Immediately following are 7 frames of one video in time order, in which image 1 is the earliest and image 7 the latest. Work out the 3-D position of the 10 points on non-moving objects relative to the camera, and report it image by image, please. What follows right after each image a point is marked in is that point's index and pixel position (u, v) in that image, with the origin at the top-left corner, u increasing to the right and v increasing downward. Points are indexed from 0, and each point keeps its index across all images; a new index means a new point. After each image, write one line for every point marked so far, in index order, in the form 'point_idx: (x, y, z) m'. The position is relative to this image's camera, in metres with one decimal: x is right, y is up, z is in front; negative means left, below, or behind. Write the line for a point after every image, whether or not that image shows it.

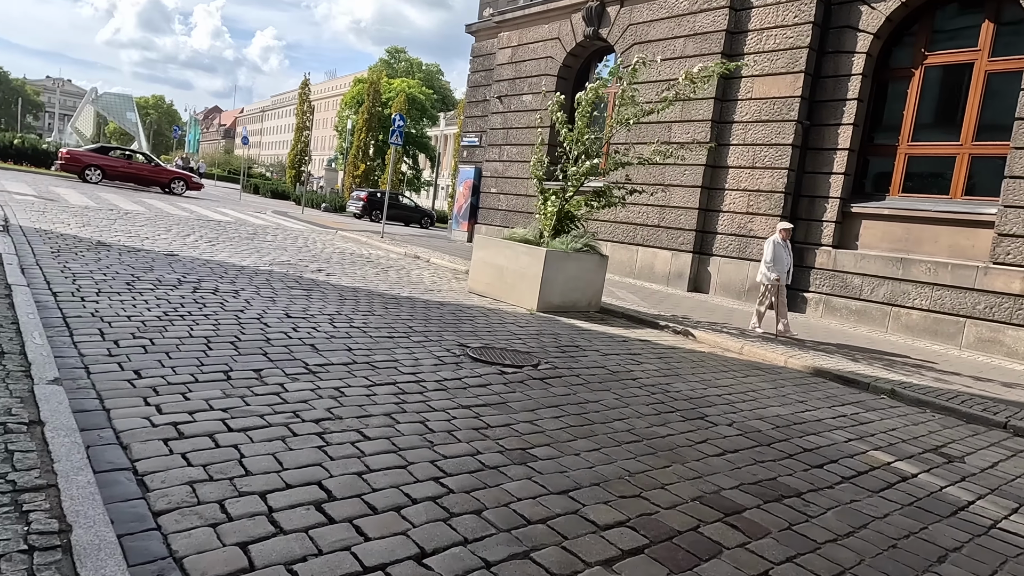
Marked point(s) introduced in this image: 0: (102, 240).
0: (-6.4, +0.8, +10.4) m
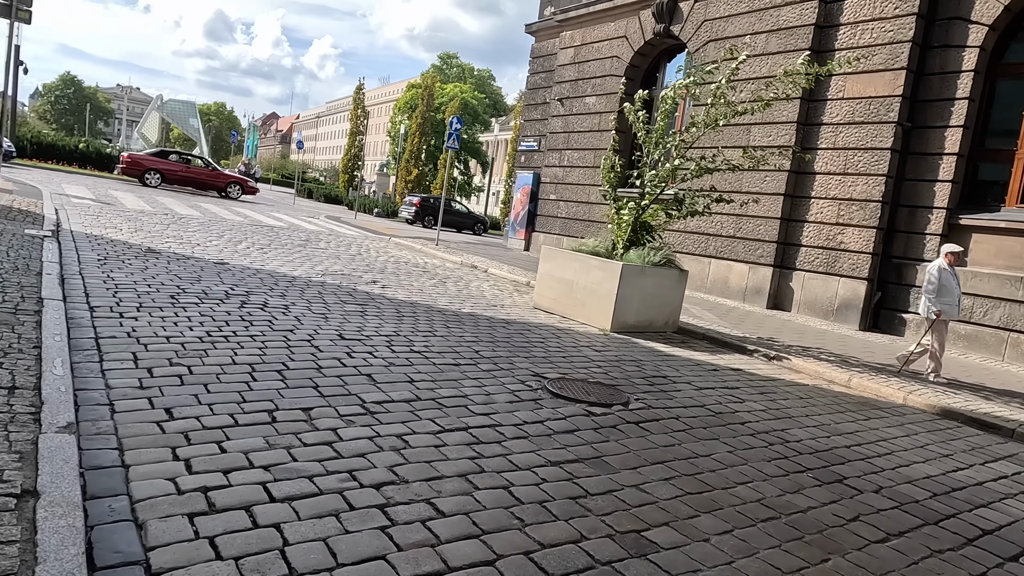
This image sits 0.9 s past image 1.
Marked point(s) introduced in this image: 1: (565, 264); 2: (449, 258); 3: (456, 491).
0: (-5.4, +0.6, +9.9) m
1: (+0.8, +0.3, +9.6) m
2: (-1.4, +0.7, +15.3) m
3: (-0.3, -1.0, +3.4) m
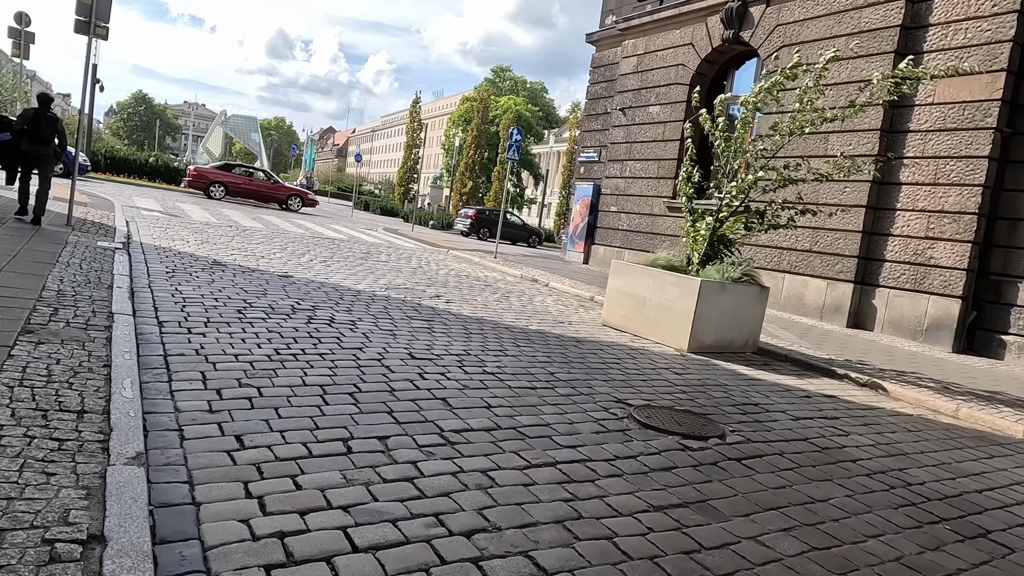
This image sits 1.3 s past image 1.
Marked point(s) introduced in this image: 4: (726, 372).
0: (-4.4, +0.4, +9.9) m
1: (+1.7, +0.1, +9.1) m
2: (0.0, +0.4, +15.0) m
3: (+0.2, -1.1, +3.0) m
4: (+2.4, -0.9, +7.5) m
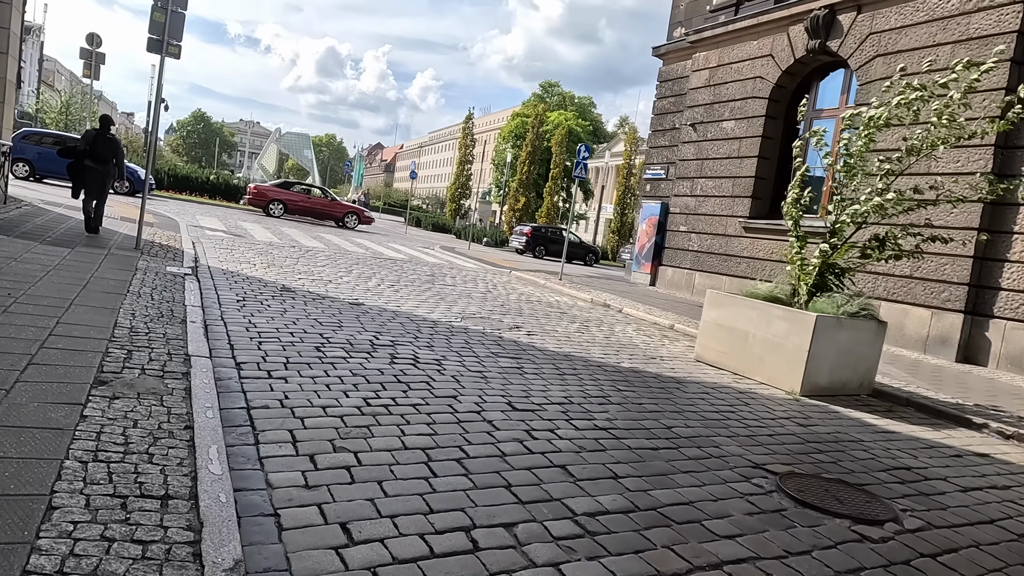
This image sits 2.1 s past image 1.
0: (-3.2, +0.1, +9.5) m
1: (+2.8, -0.3, +8.3) m
2: (+1.4, -0.1, +14.3) m
3: (+0.9, -1.4, +2.3) m
4: (+3.4, -1.3, +6.6) m
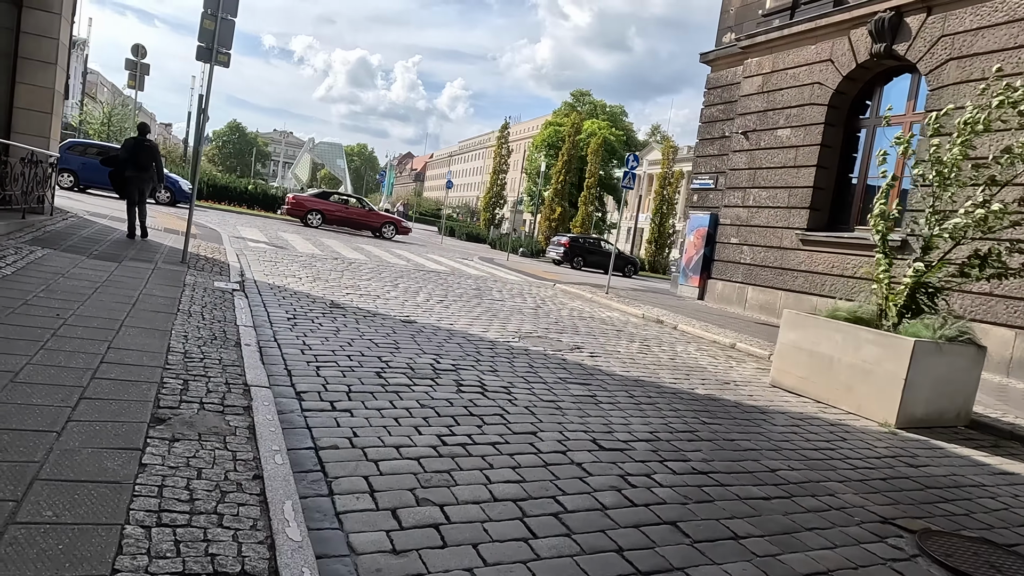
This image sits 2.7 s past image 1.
0: (-2.4, -0.2, +9.1) m
1: (+3.6, -0.5, +7.7) m
2: (+2.4, -0.4, +13.7) m
3: (+1.4, -1.6, +1.7) m
4: (+4.1, -1.6, +6.0) m
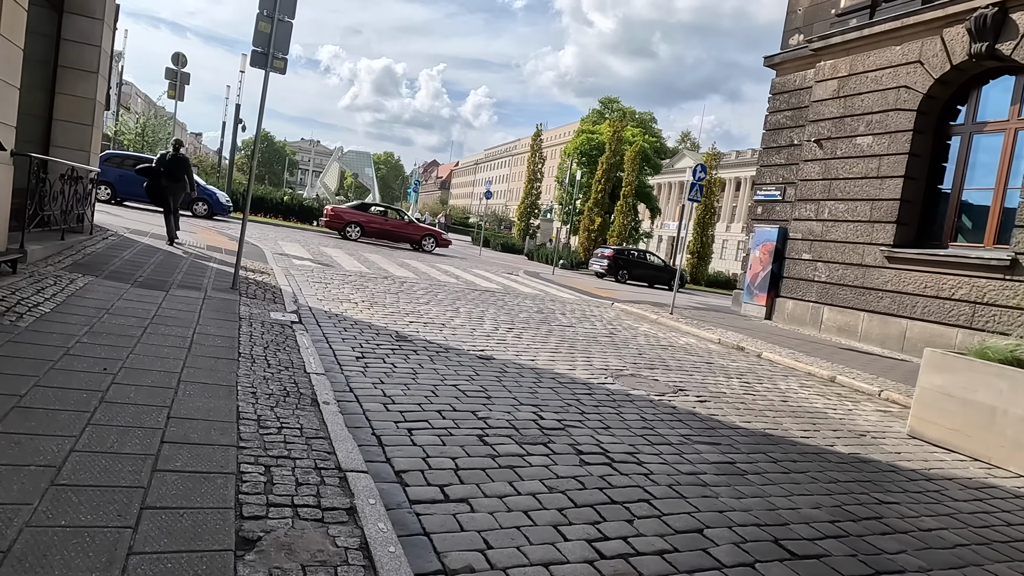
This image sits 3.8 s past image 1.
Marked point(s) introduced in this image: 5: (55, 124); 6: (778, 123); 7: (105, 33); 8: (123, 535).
0: (-1.4, -0.5, +8.2) m
1: (+4.6, -0.9, +6.5) m
2: (+3.6, -0.9, +12.6) m
3: (+2.2, -1.9, +0.6) m
4: (+5.0, -1.9, +4.8) m
5: (-7.4, +2.7, +10.7) m
6: (+7.1, +4.4, +17.6) m
7: (-6.8, +4.2, +11.0) m
8: (-1.5, -1.0, +2.6) m
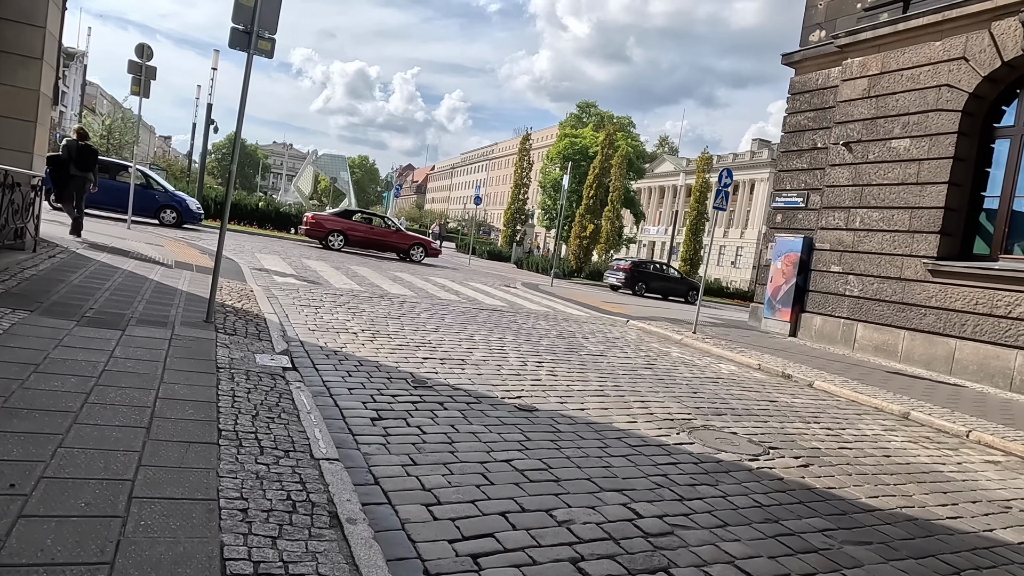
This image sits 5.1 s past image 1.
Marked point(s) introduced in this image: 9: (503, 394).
0: (-1.0, -0.9, +6.7) m
1: (+5.0, -1.2, +5.2) m
2: (+3.9, -1.2, +11.3) m
3: (+2.9, -2.1, -0.8) m
4: (+5.6, -2.2, +3.5) m
5: (-7.1, +2.3, +9.0) m
6: (+7.1, +4.1, +16.4) m
7: (-6.5, +3.9, +9.4) m
8: (-0.9, -1.3, +1.1) m
9: (-0.1, -1.0, +6.5) m
